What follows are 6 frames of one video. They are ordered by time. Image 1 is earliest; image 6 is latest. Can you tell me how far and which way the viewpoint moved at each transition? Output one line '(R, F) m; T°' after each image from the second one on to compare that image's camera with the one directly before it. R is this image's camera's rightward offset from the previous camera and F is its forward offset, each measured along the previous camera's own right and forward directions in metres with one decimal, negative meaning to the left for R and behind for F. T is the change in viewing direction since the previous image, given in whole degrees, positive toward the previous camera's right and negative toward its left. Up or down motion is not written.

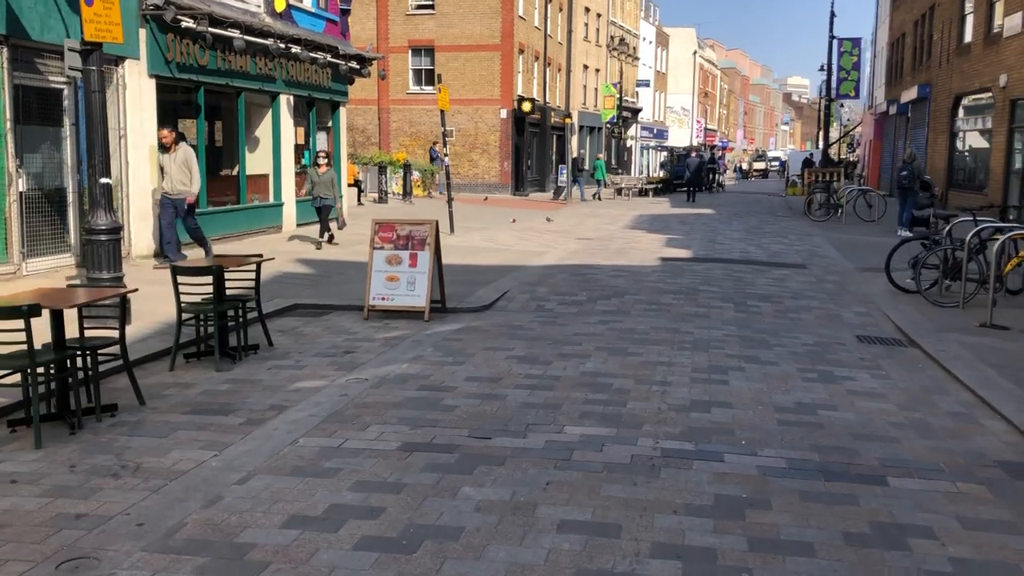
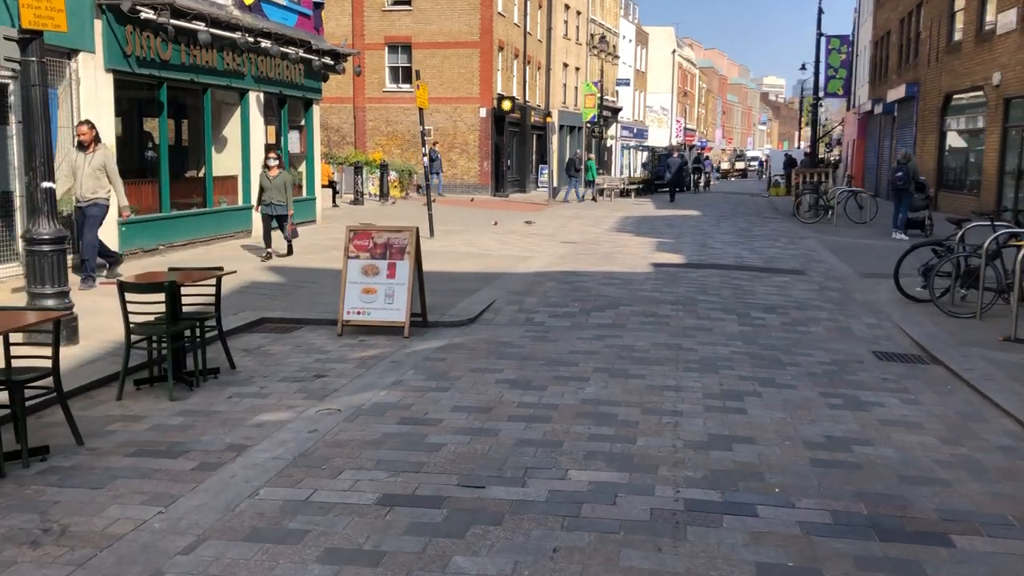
(-0.1, +0.8) m; +1°
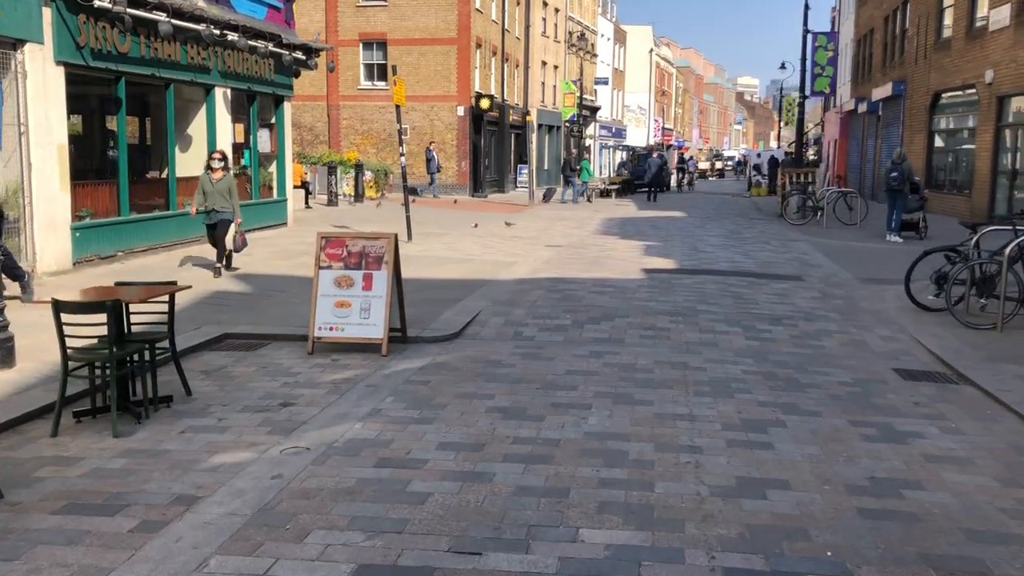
(-0.1, +0.8) m; +1°
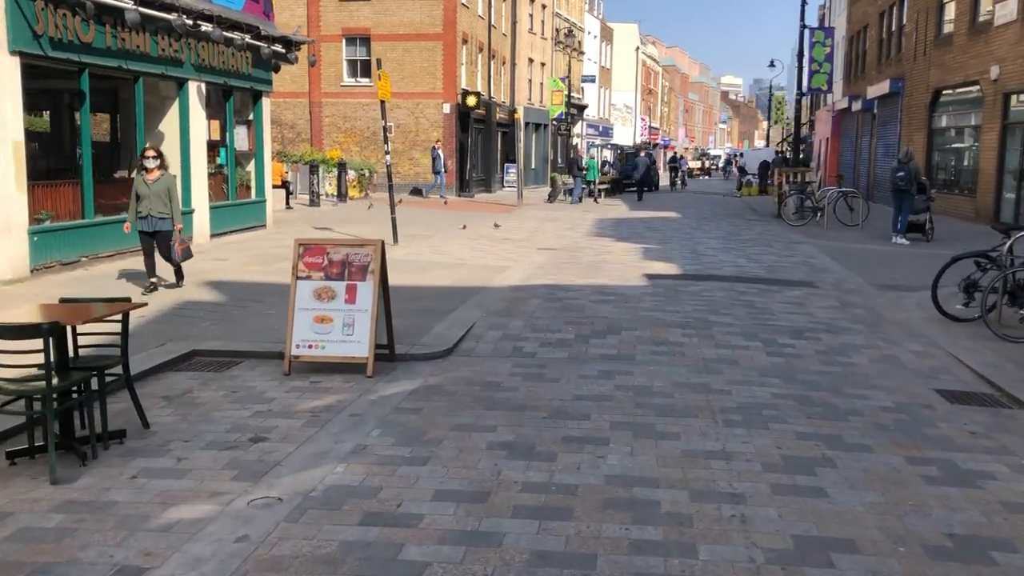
(-0.1, +0.8) m; +1°
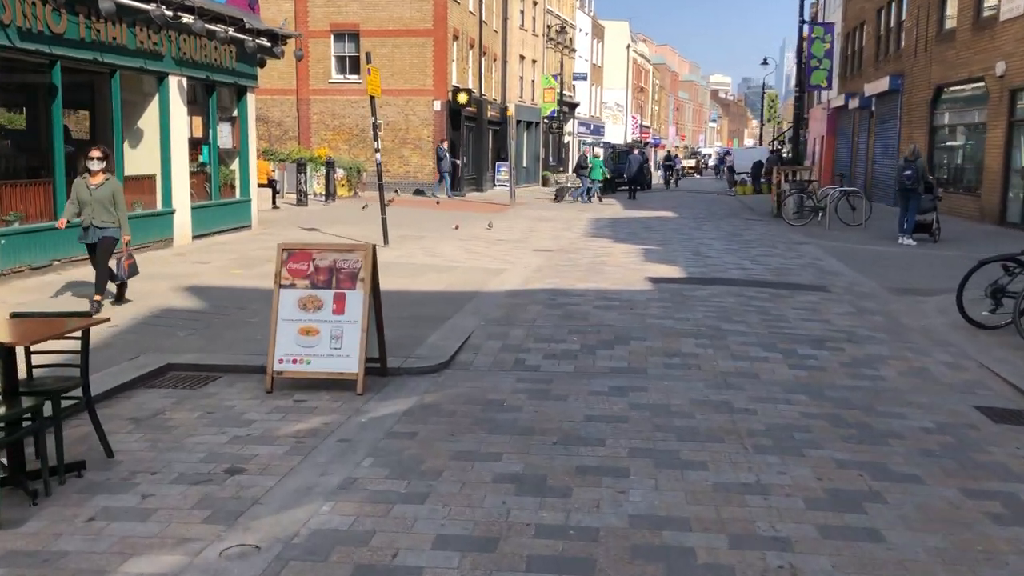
(-0.1, +0.6) m; +1°
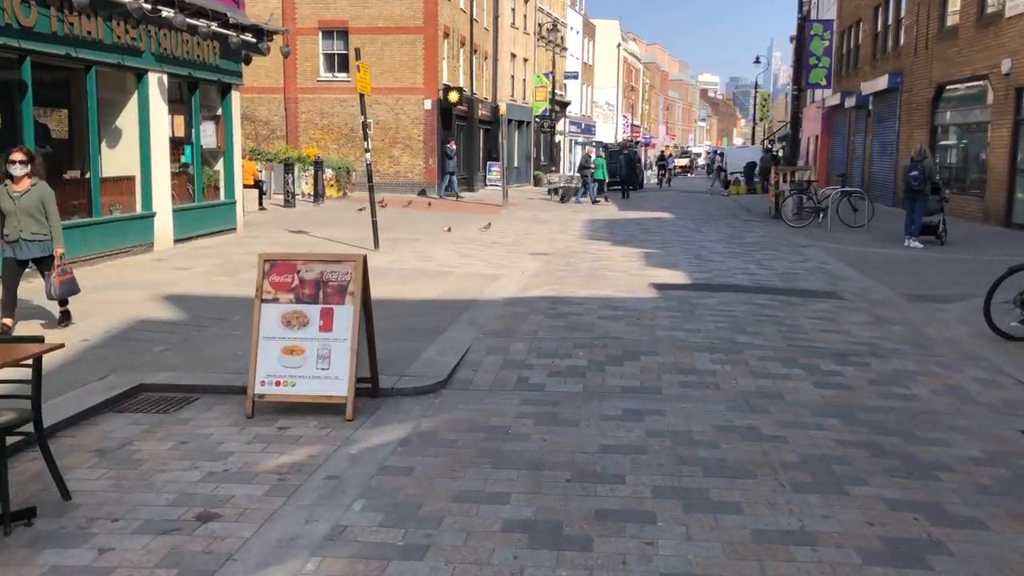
(-0.1, +0.6) m; +1°
